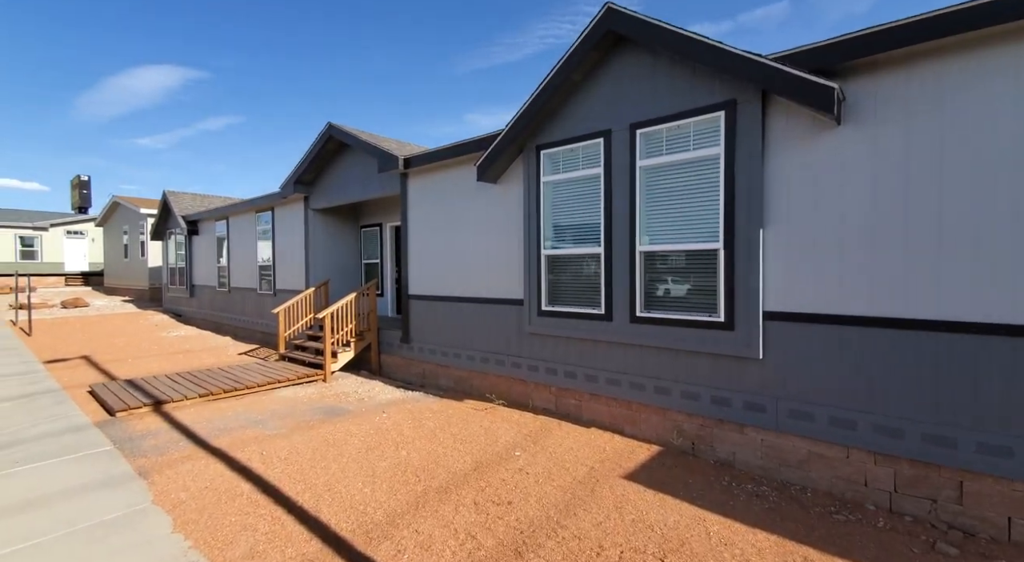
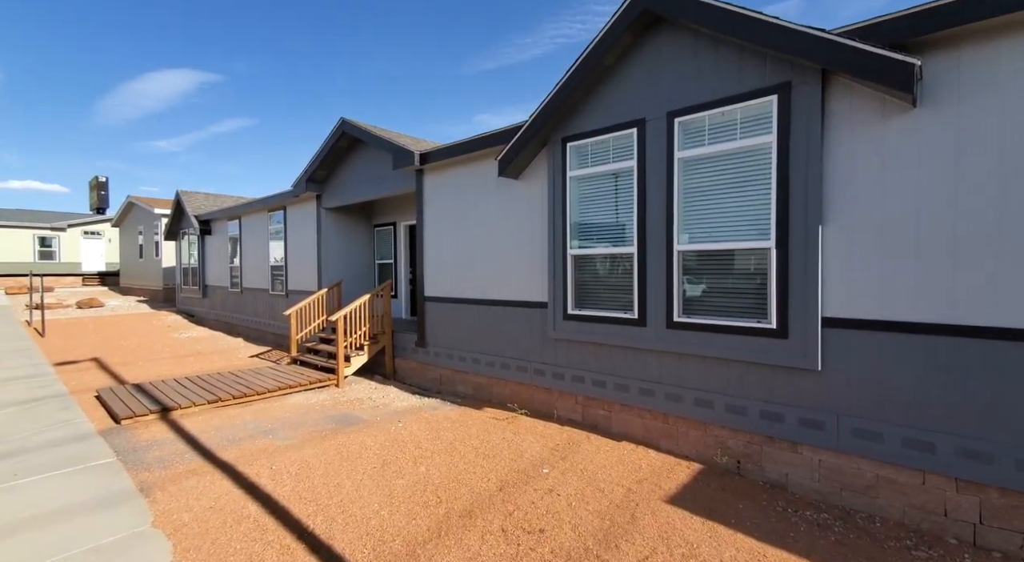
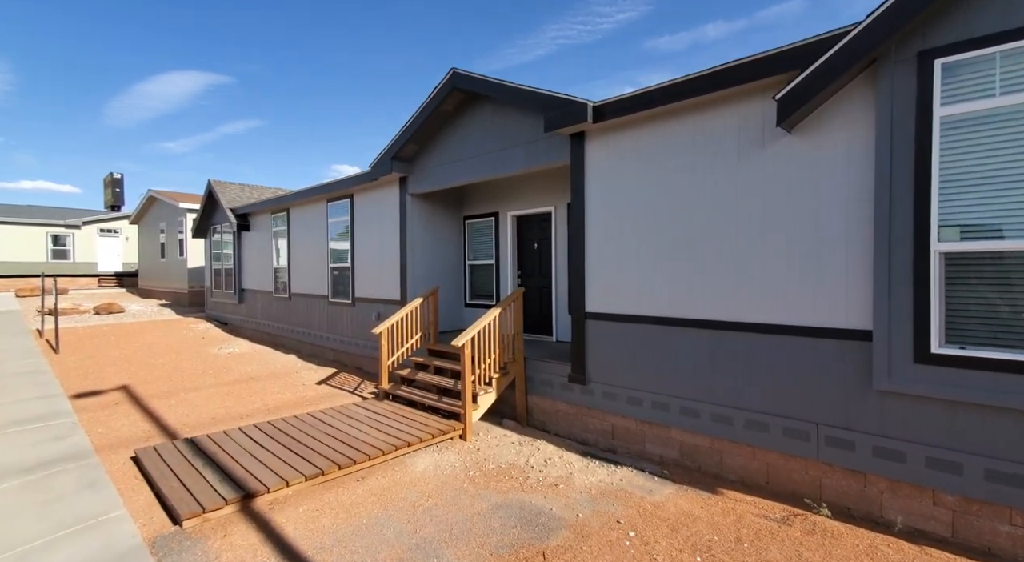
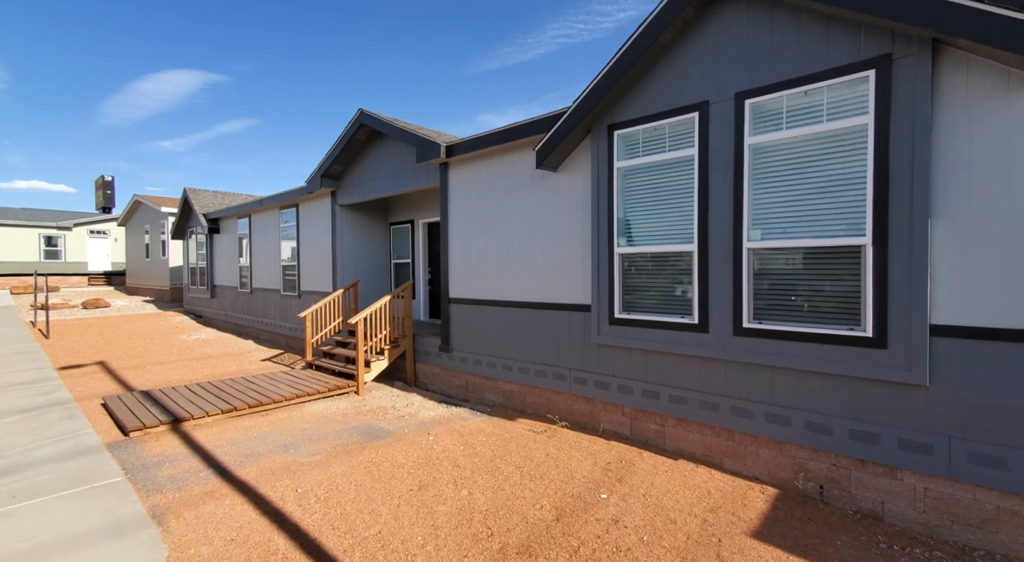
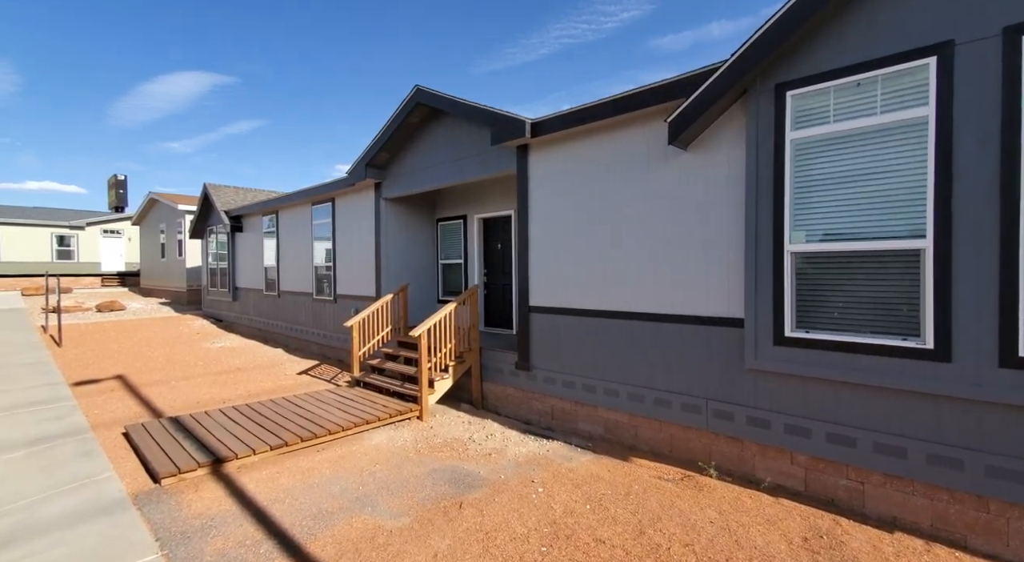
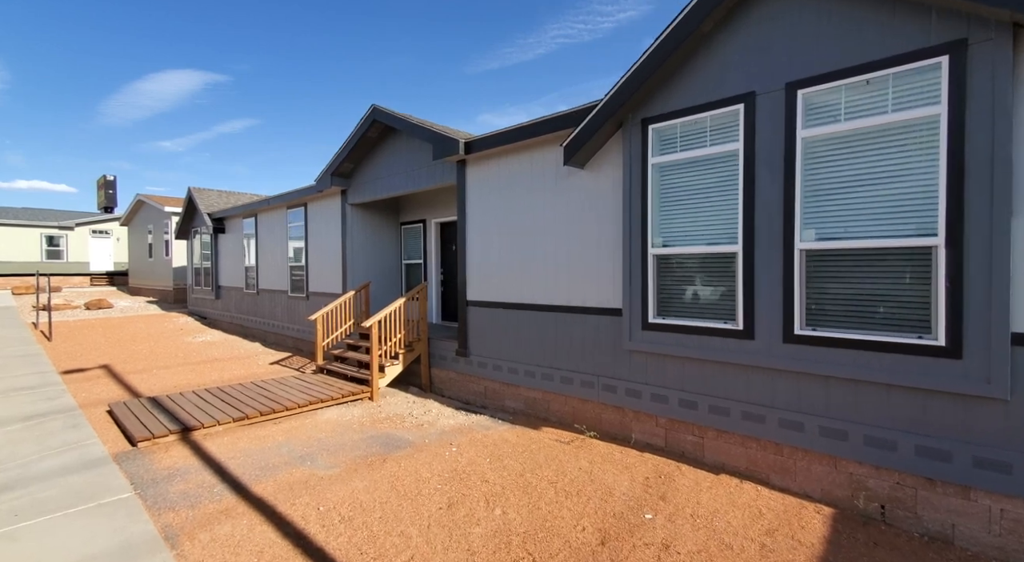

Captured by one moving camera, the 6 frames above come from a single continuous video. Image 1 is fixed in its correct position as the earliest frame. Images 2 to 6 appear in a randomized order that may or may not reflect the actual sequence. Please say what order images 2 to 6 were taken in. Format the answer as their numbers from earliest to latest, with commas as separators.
2, 4, 6, 5, 3
